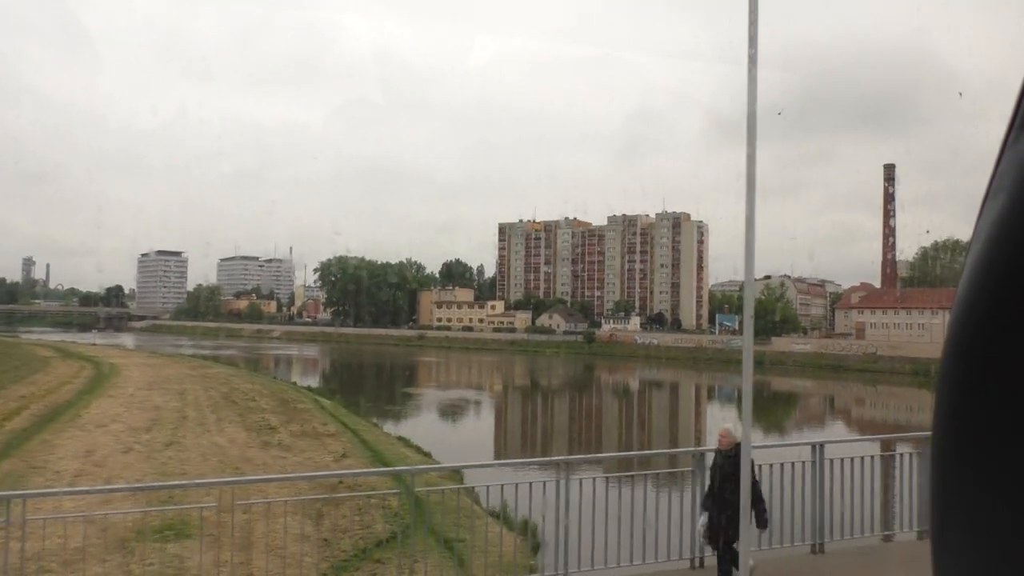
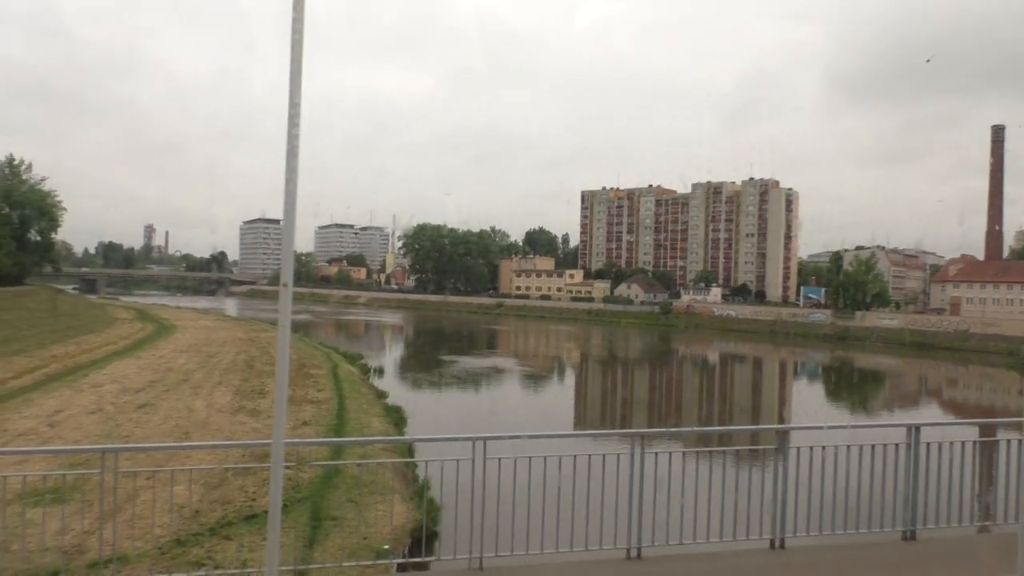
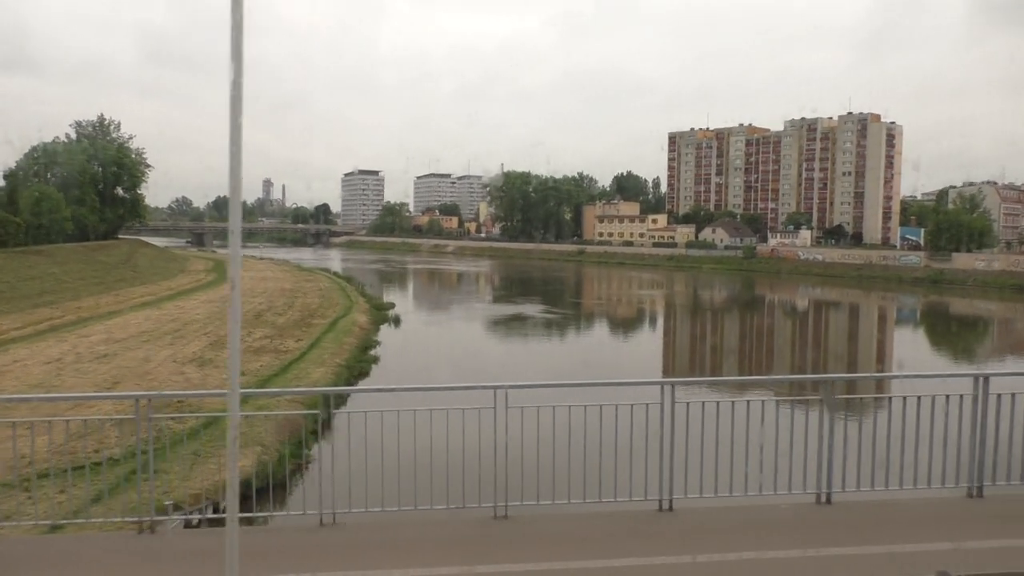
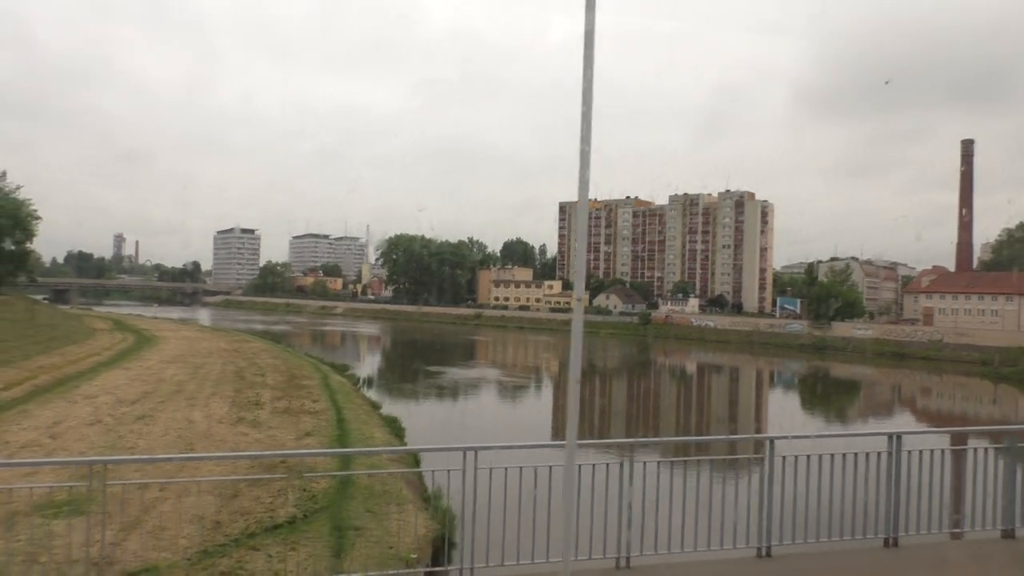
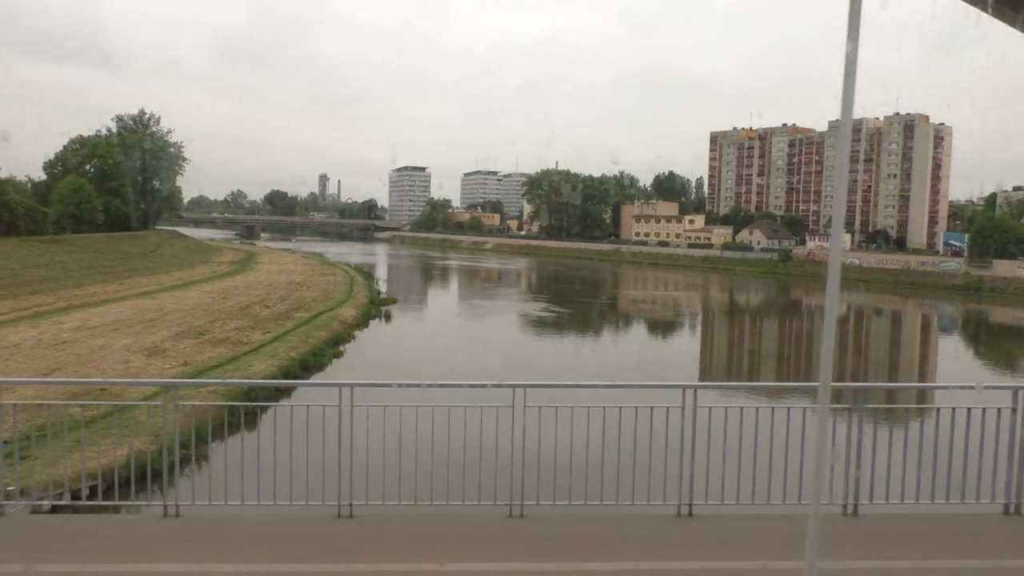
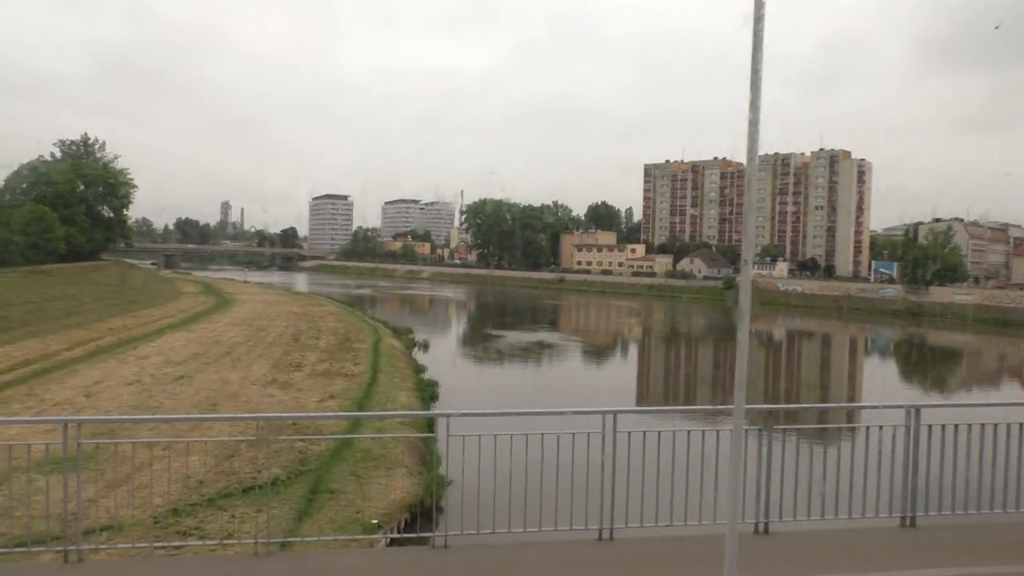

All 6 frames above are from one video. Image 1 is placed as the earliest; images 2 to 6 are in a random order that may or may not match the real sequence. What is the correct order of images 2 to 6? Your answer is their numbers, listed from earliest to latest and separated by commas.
4, 2, 6, 3, 5
